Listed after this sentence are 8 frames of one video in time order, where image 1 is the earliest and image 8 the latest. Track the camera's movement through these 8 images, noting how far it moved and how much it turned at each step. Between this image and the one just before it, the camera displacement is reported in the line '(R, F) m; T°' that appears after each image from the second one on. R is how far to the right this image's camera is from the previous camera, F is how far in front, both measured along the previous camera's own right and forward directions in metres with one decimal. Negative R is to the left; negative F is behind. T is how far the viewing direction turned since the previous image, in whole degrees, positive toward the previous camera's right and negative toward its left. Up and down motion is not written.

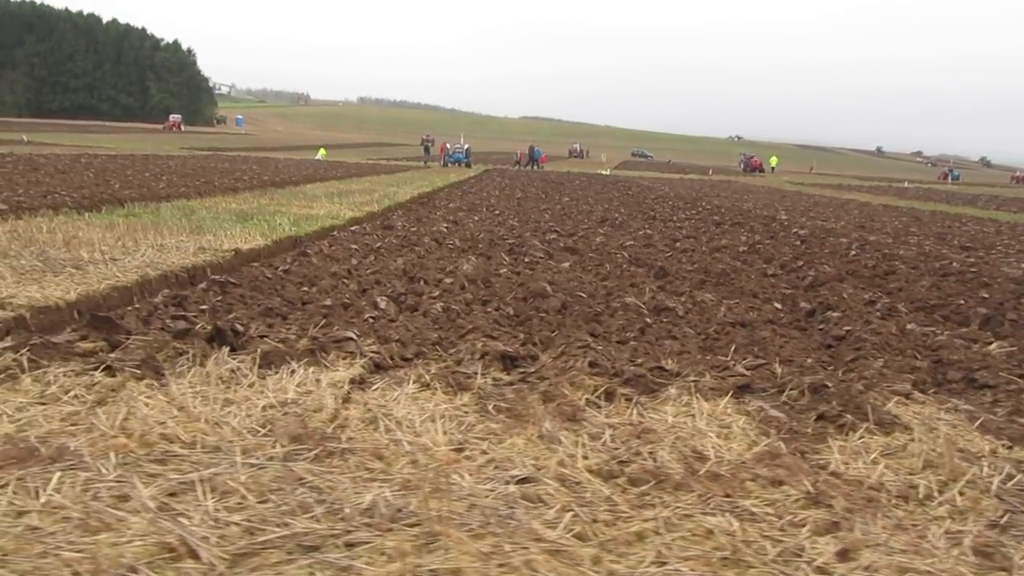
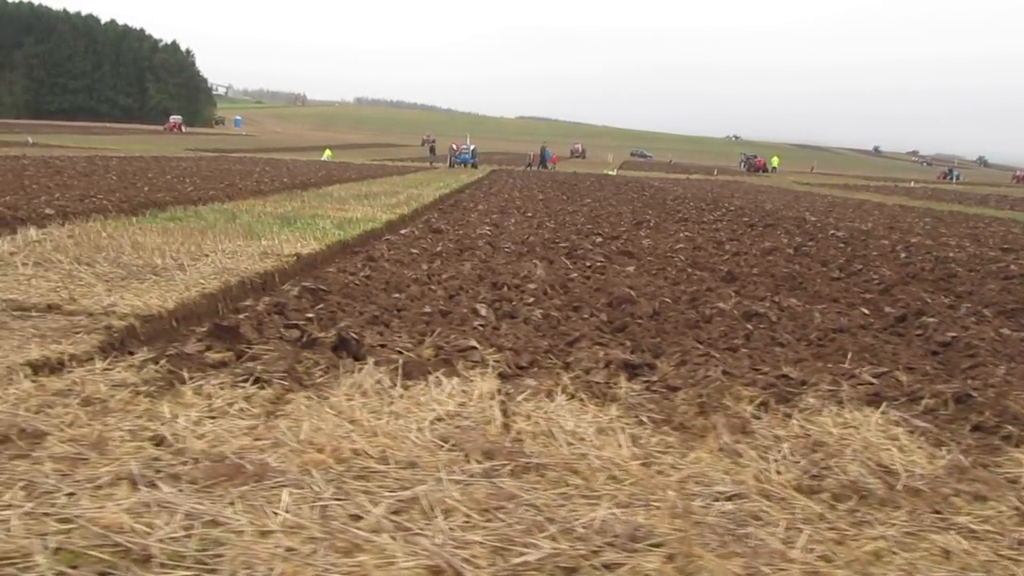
(-0.6, 0.0) m; -1°
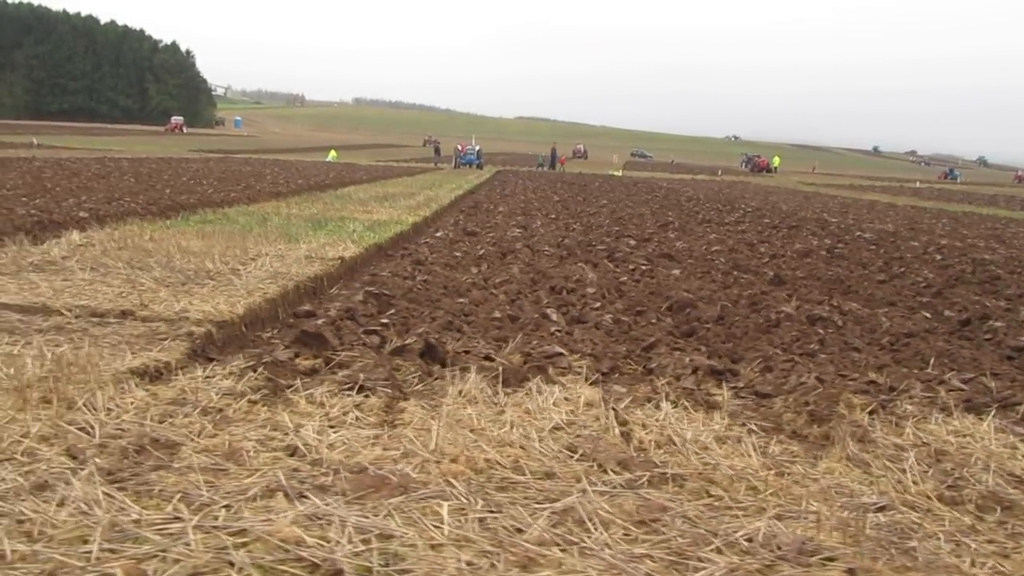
(-0.4, 0.0) m; 0°
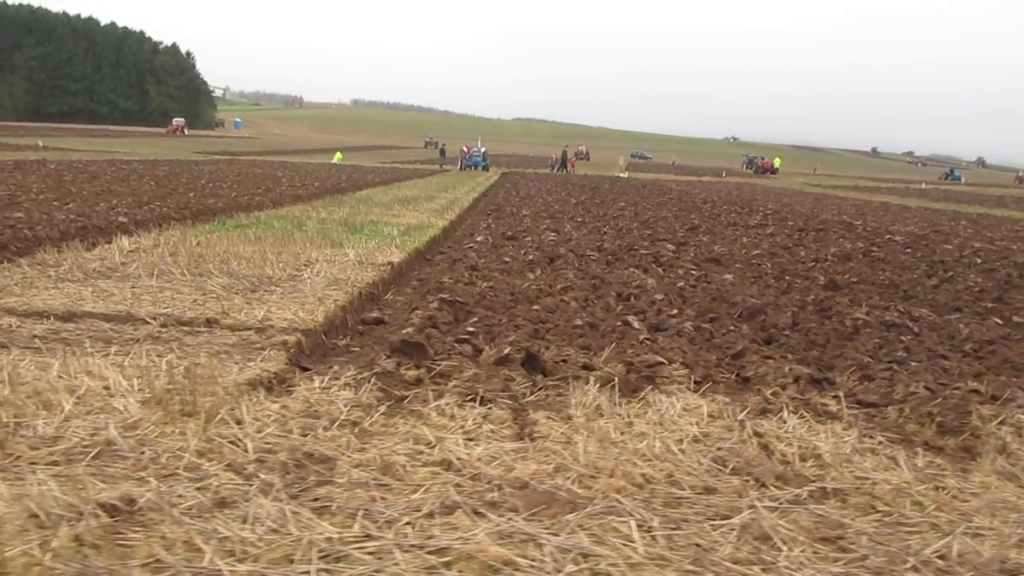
(-0.5, 0.0) m; 0°
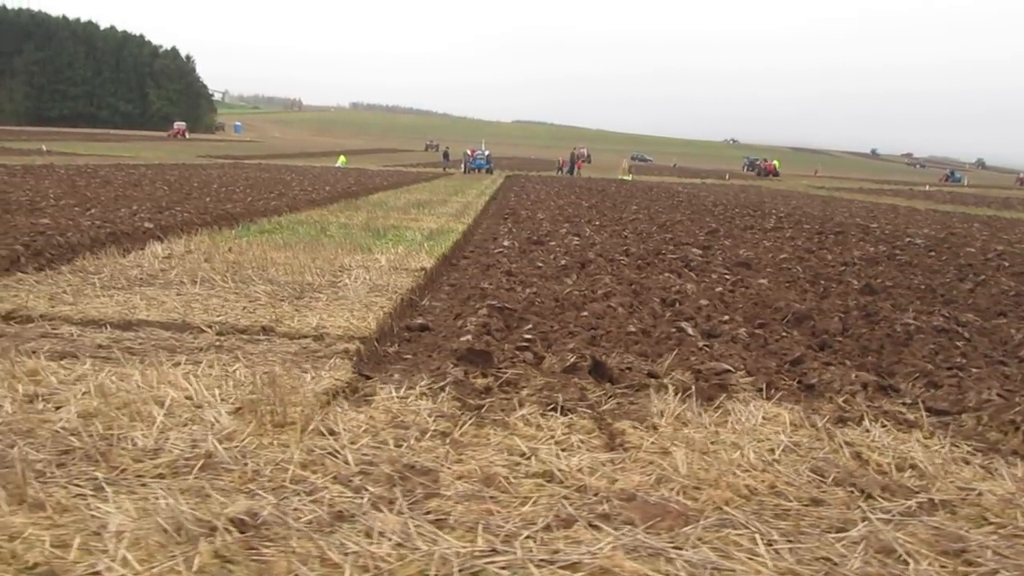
(-0.3, 0.0) m; 0°
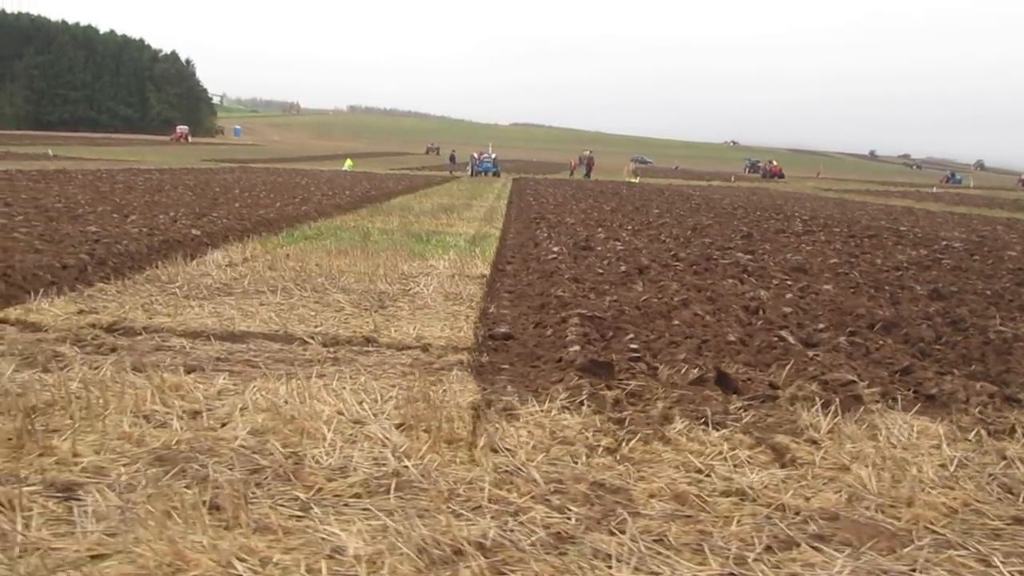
(-0.6, 0.0) m; 0°
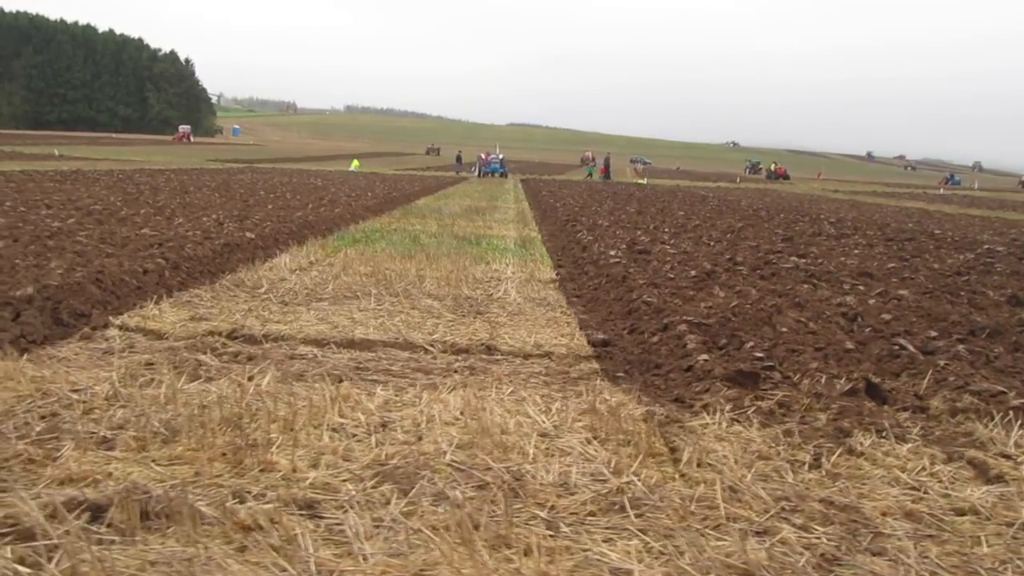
(-0.7, 0.0) m; 0°
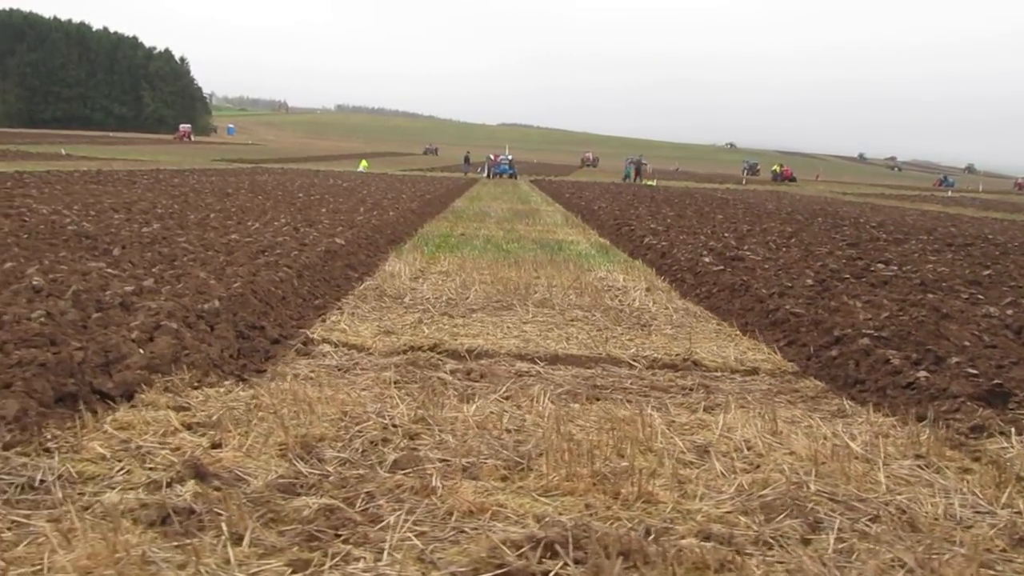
(-1.1, +0.1) m; -1°
